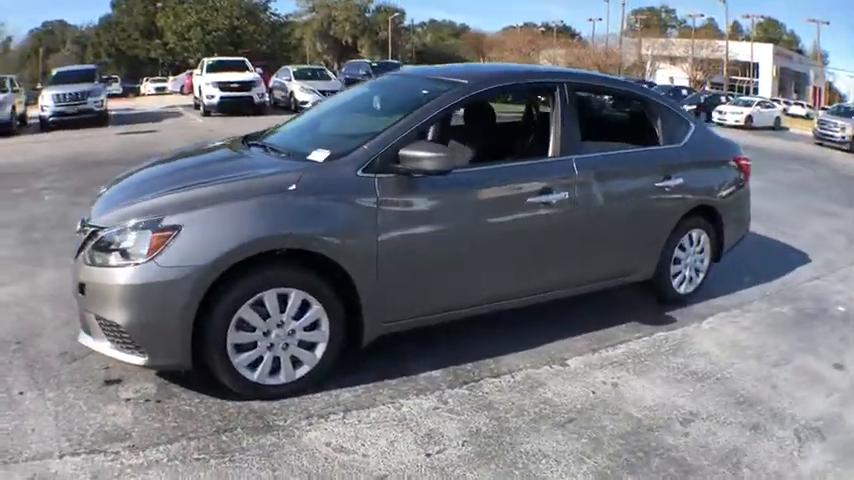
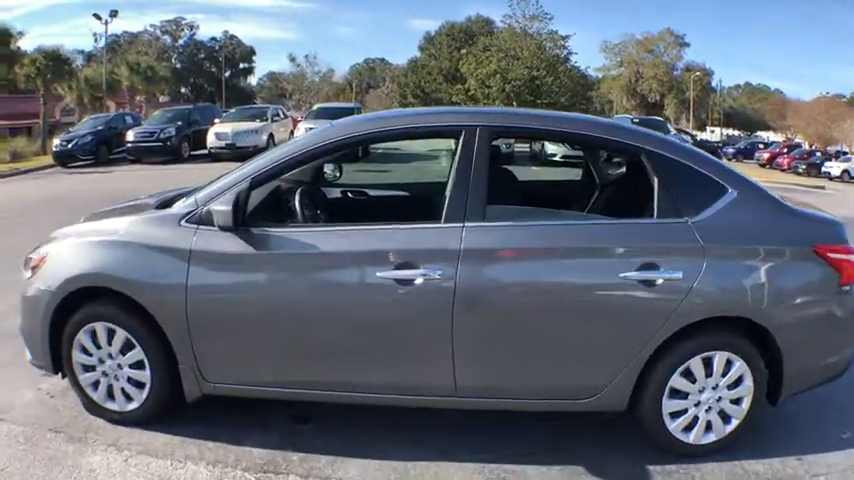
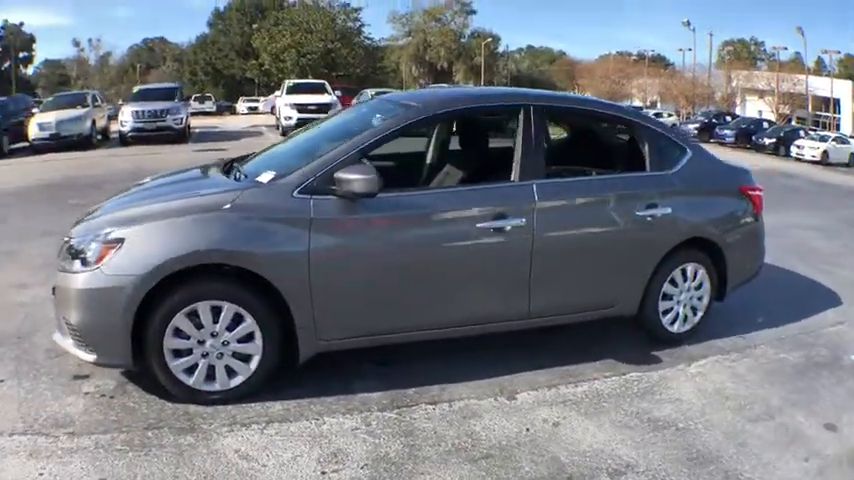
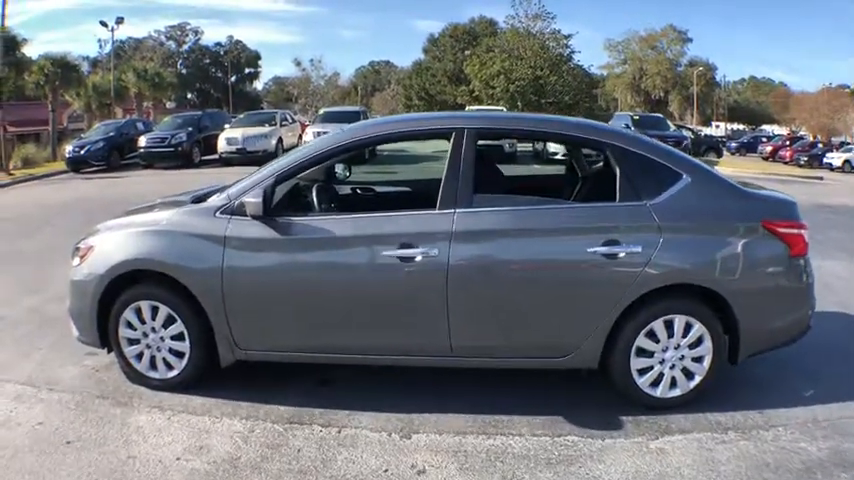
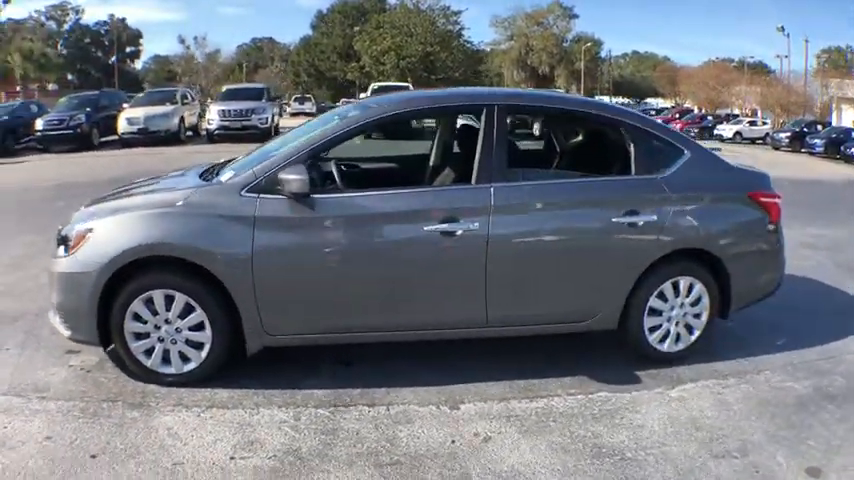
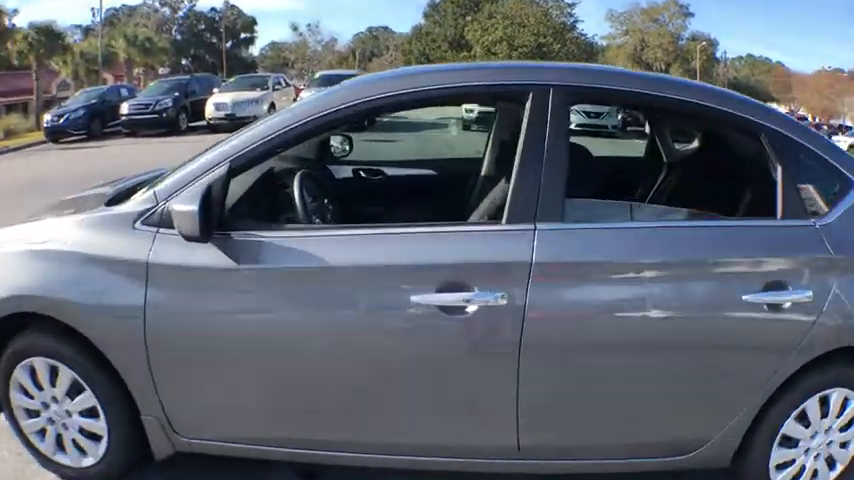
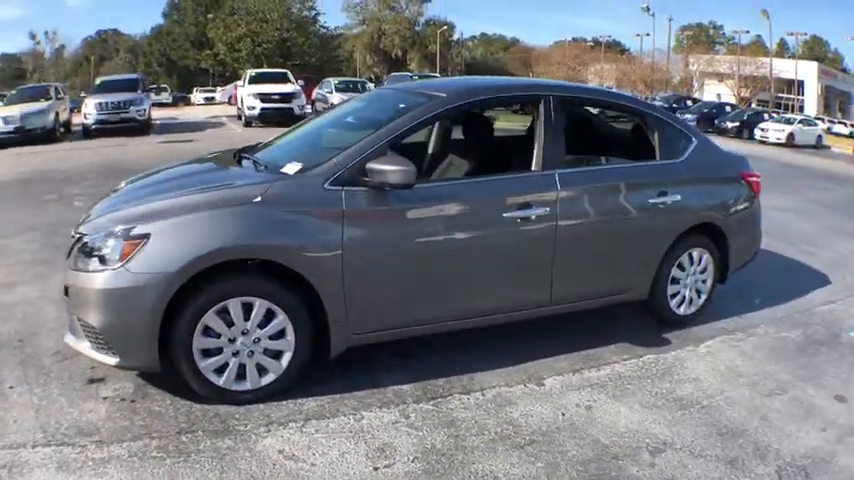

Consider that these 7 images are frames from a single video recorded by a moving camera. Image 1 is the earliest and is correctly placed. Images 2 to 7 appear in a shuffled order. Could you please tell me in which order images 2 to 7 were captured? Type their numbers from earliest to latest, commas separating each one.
7, 3, 5, 4, 2, 6
